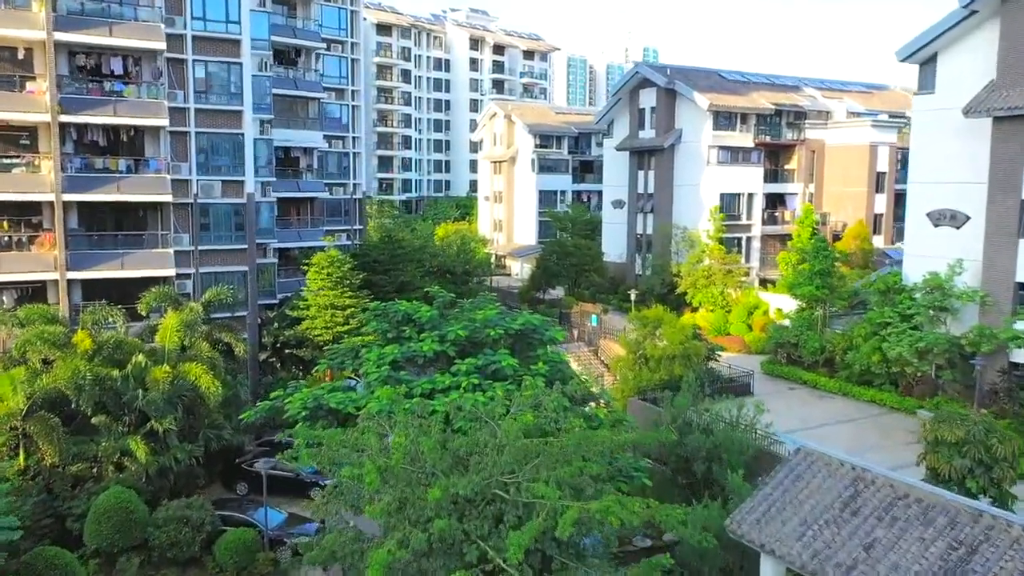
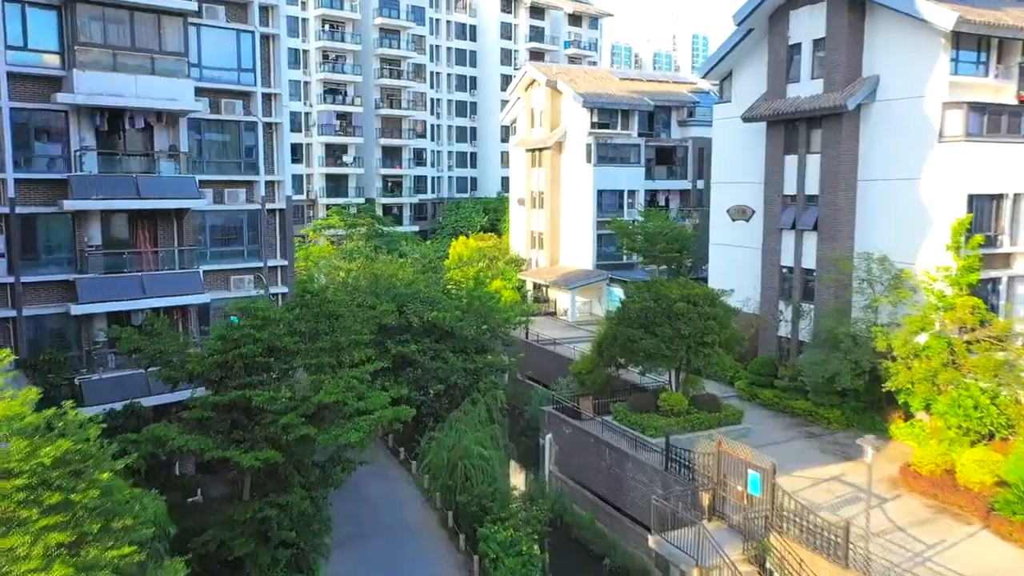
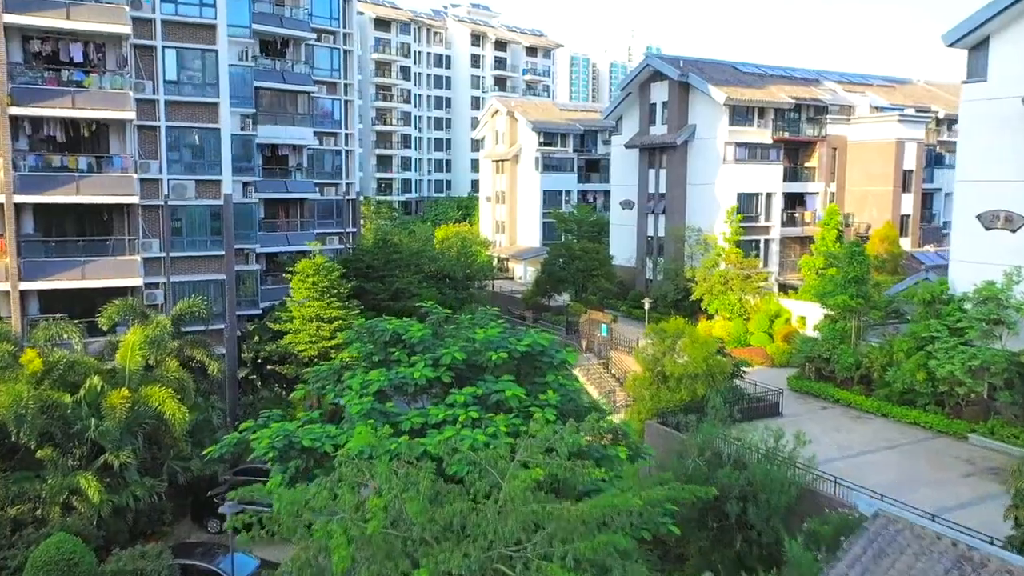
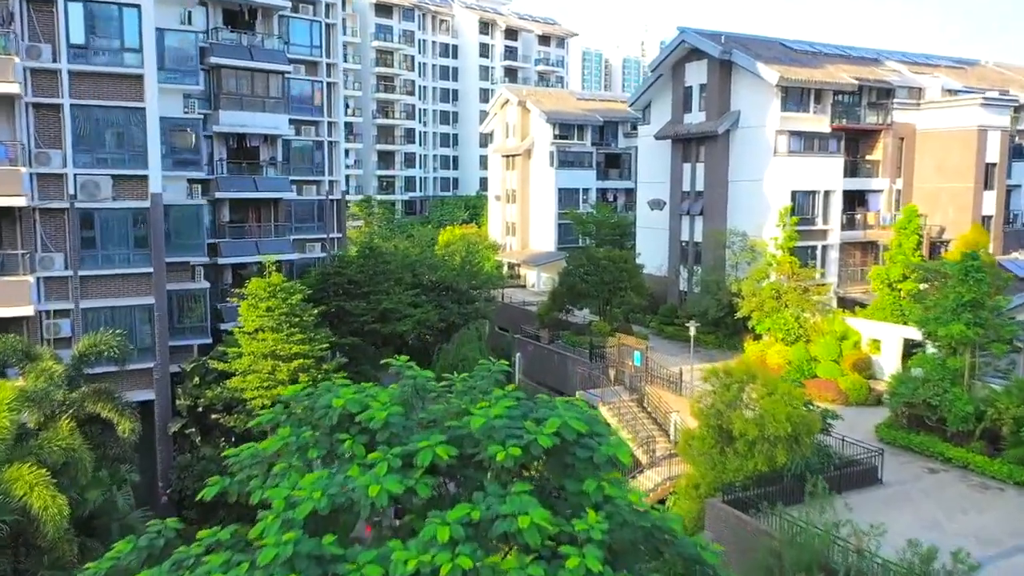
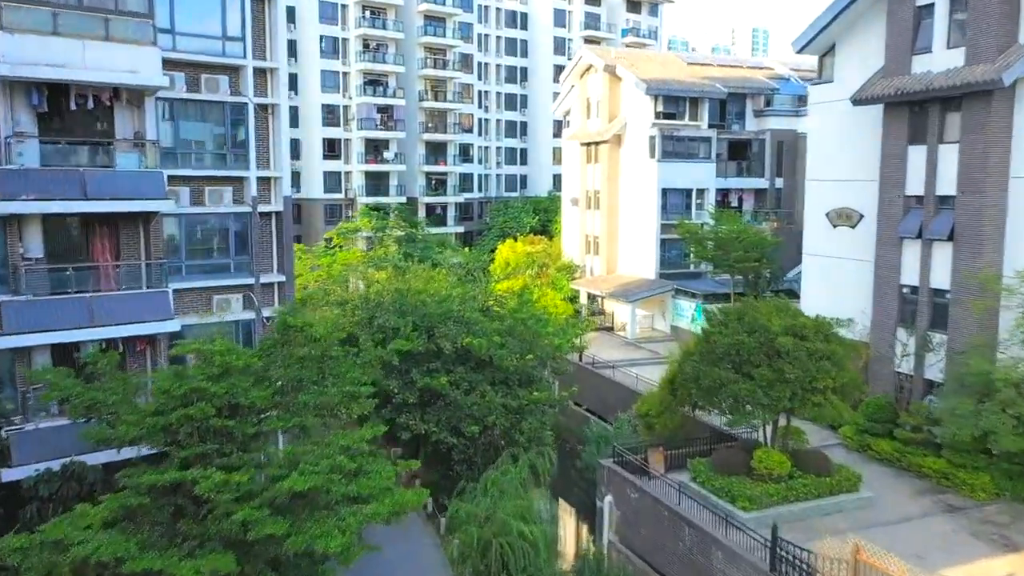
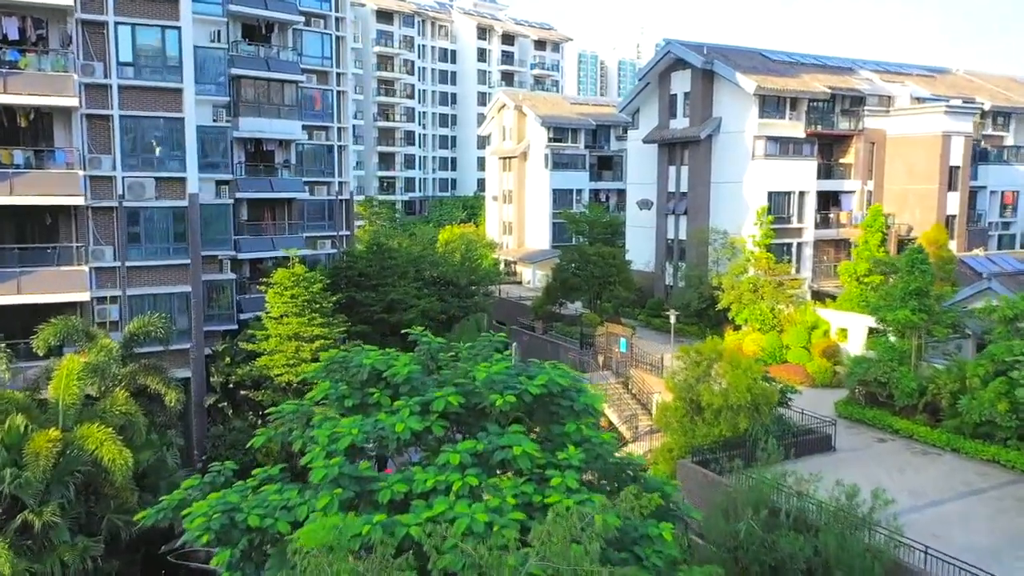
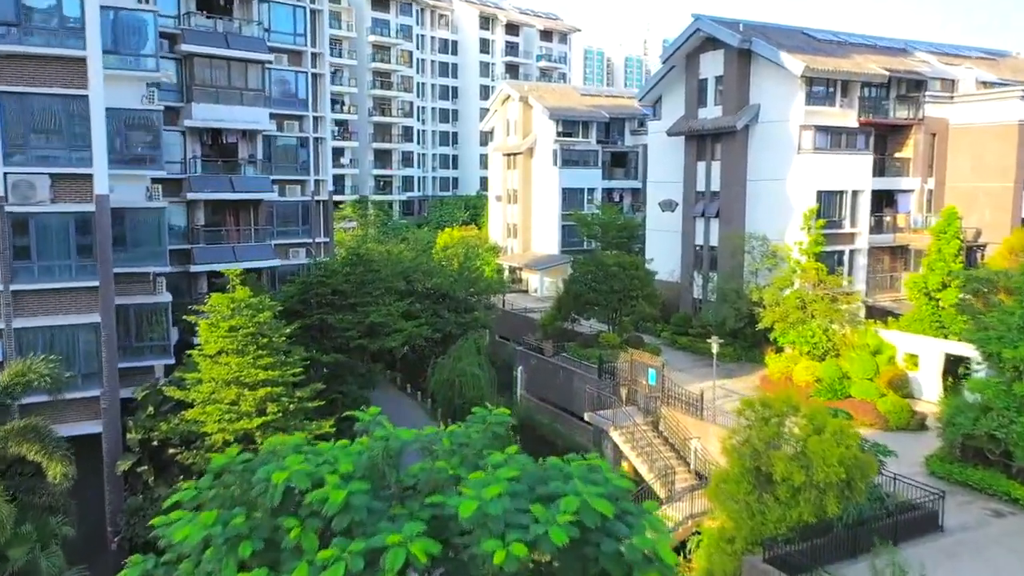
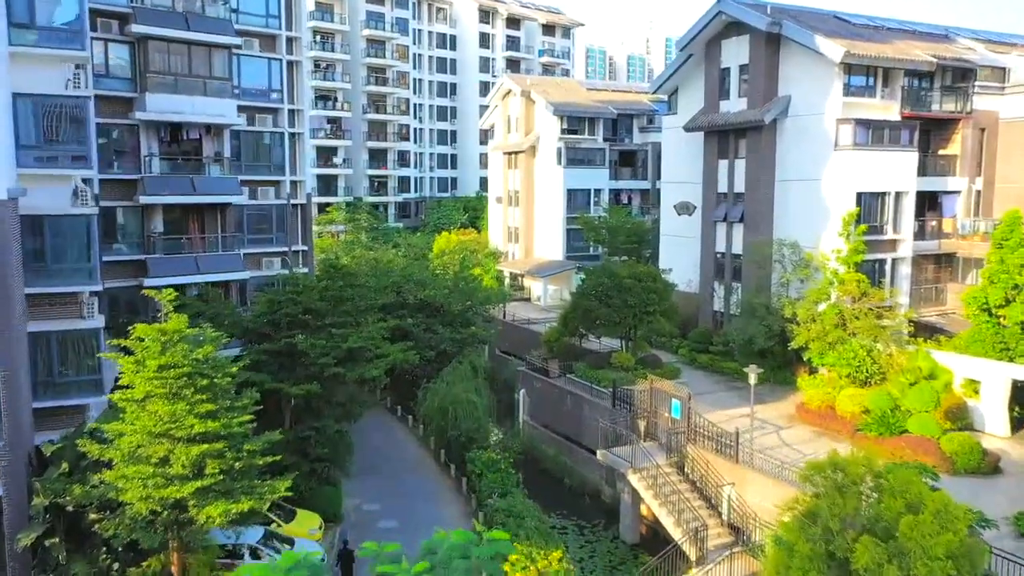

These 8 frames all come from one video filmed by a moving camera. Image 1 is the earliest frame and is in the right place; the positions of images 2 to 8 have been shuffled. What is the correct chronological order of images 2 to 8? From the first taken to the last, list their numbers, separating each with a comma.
3, 6, 4, 7, 8, 2, 5
